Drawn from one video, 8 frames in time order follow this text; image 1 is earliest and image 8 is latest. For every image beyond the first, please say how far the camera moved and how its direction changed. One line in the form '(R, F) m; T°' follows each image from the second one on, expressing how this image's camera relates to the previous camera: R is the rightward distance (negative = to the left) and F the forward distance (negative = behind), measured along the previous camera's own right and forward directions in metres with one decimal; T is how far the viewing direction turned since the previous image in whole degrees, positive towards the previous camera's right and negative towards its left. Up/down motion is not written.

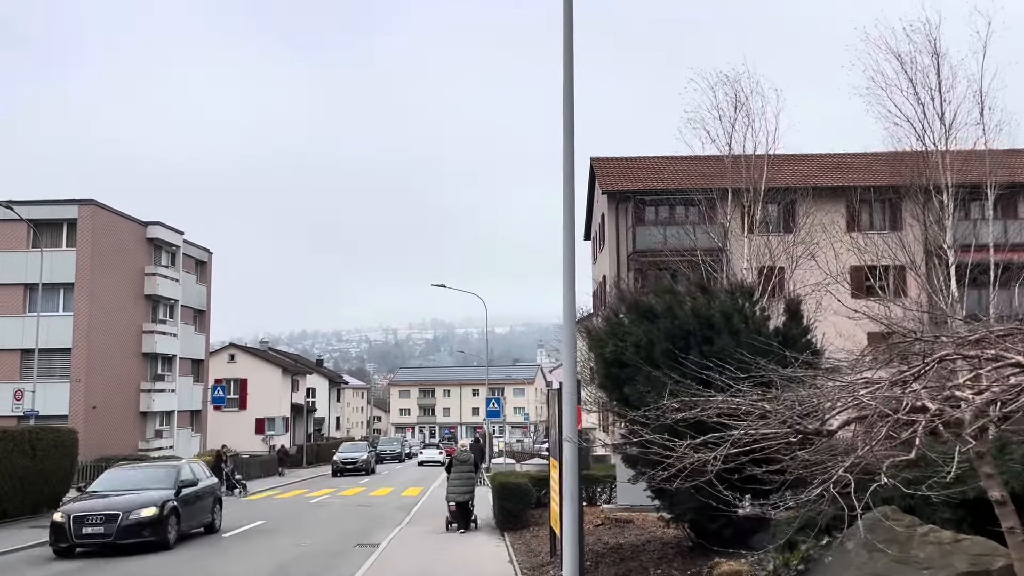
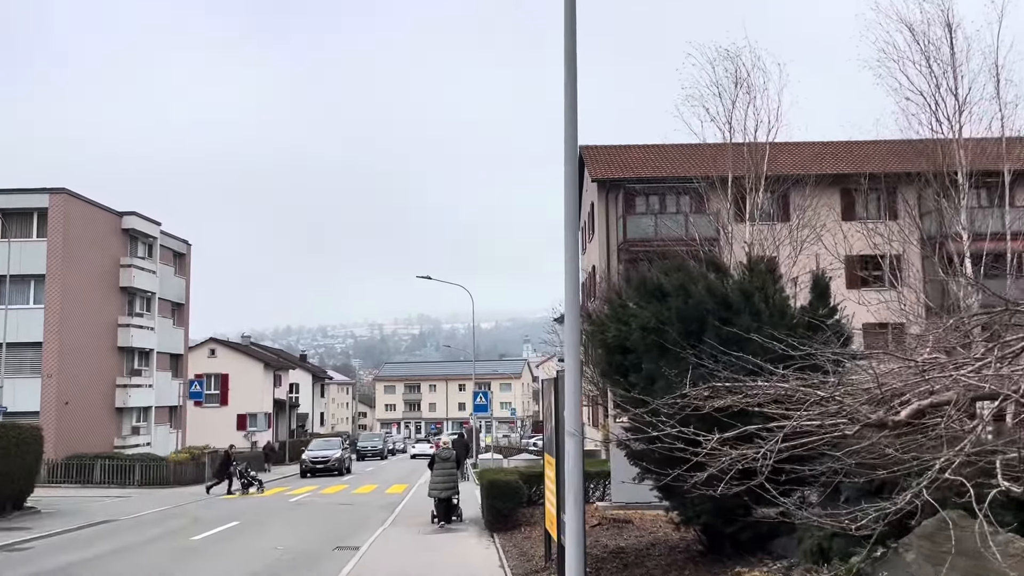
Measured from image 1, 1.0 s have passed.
(-0.1, +0.9) m; +1°
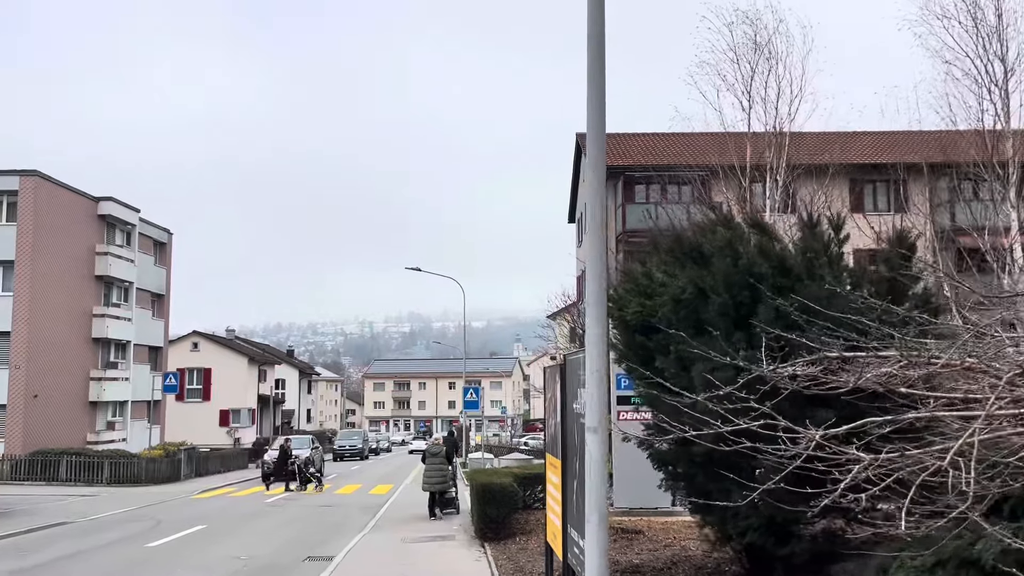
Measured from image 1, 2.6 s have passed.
(-0.1, +1.4) m; +1°
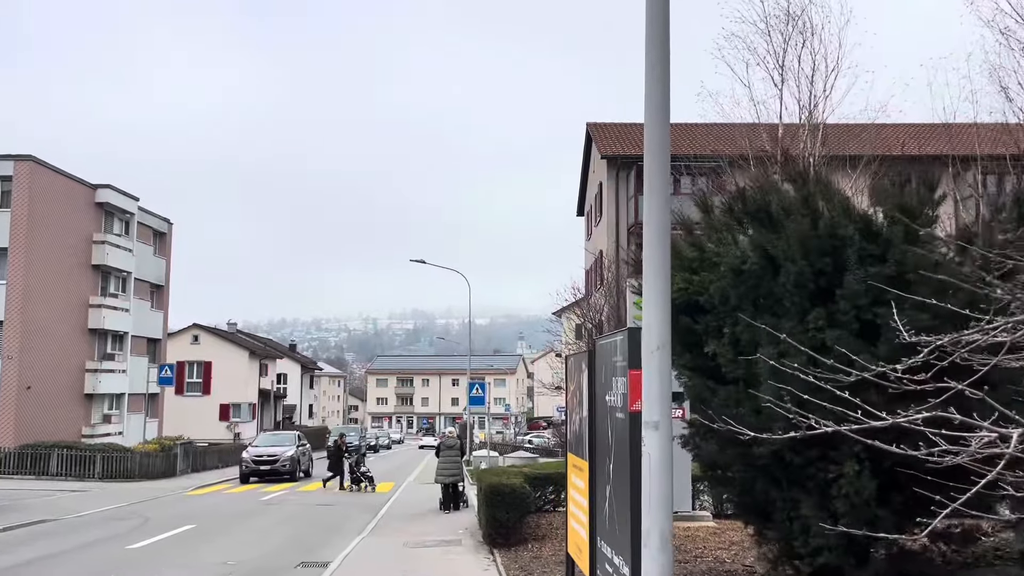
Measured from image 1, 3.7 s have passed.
(-0.1, +1.0) m; 0°
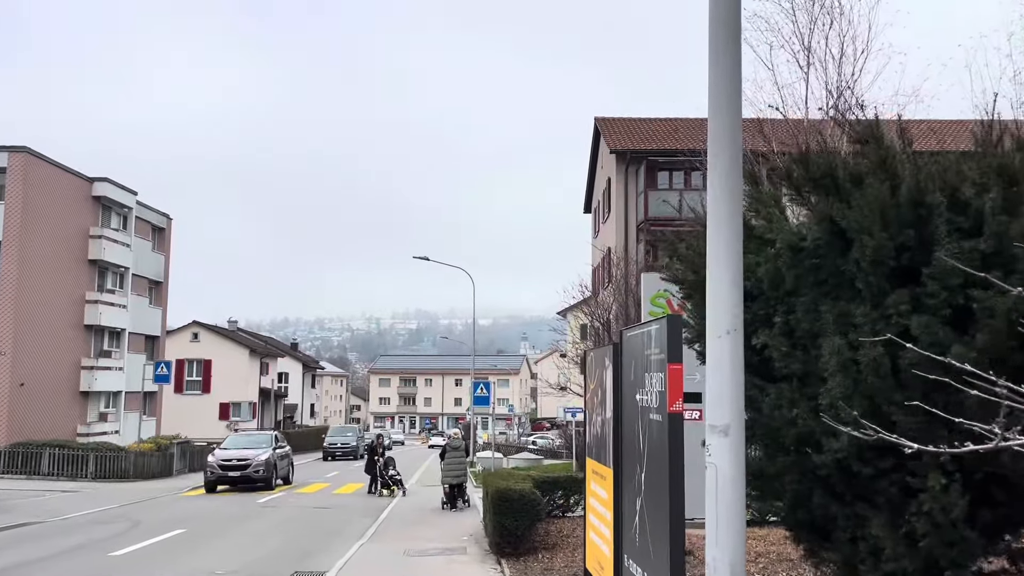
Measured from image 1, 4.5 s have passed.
(-0.1, +0.7) m; 0°
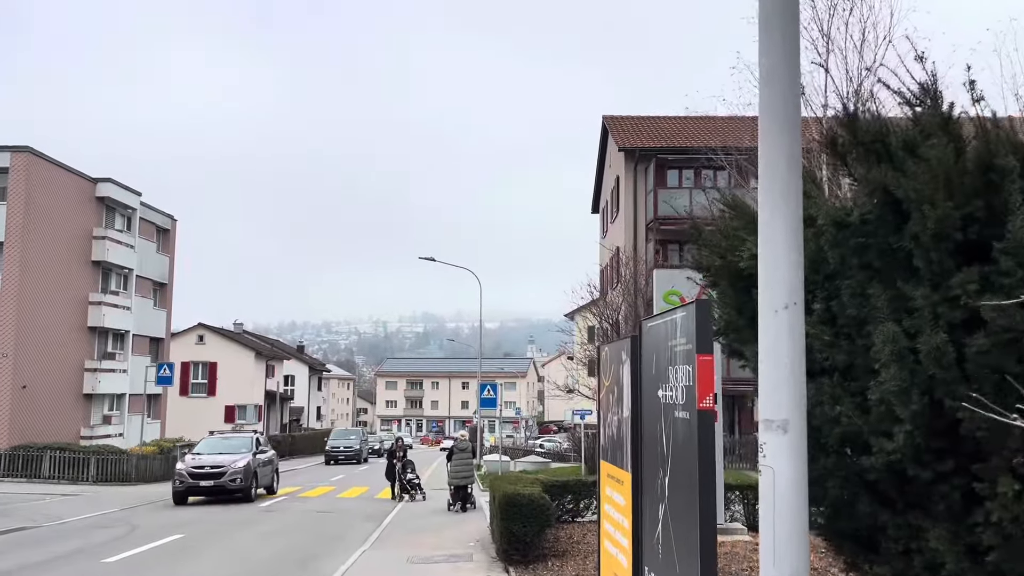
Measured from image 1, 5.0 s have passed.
(0.0, +0.5) m; 0°
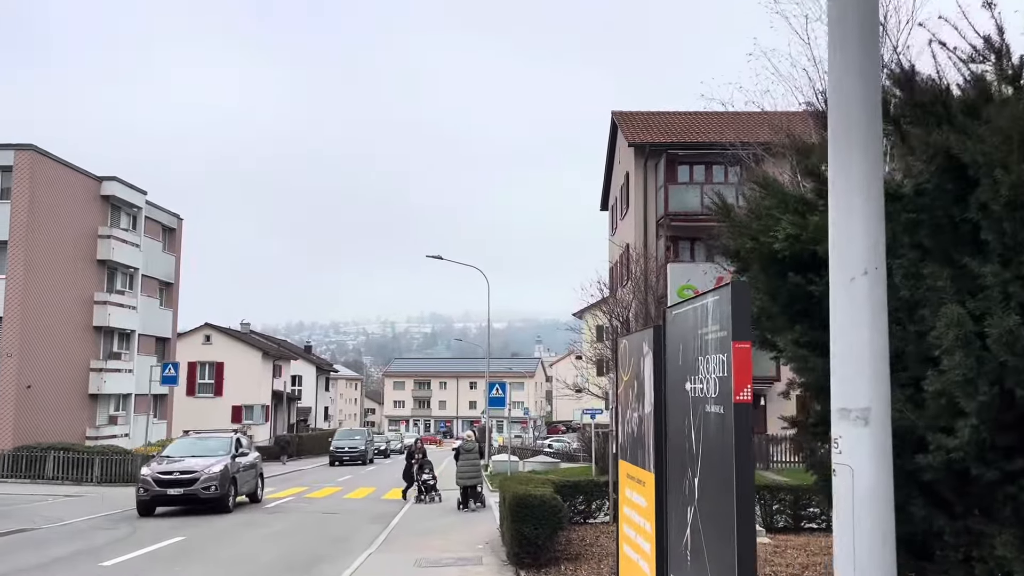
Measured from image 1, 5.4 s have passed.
(0.0, +0.4) m; -1°
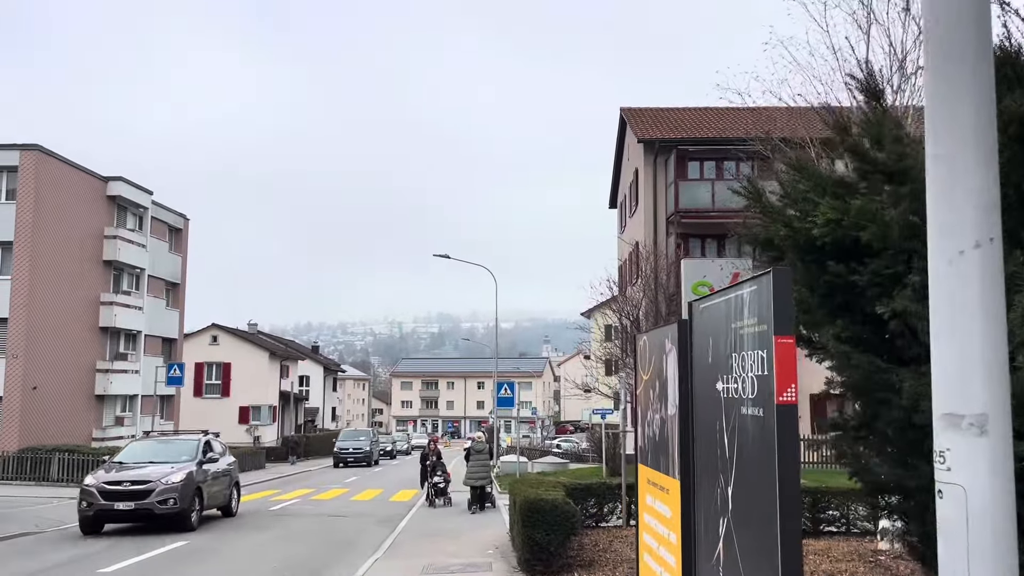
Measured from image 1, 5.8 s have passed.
(0.0, +0.3) m; -1°
